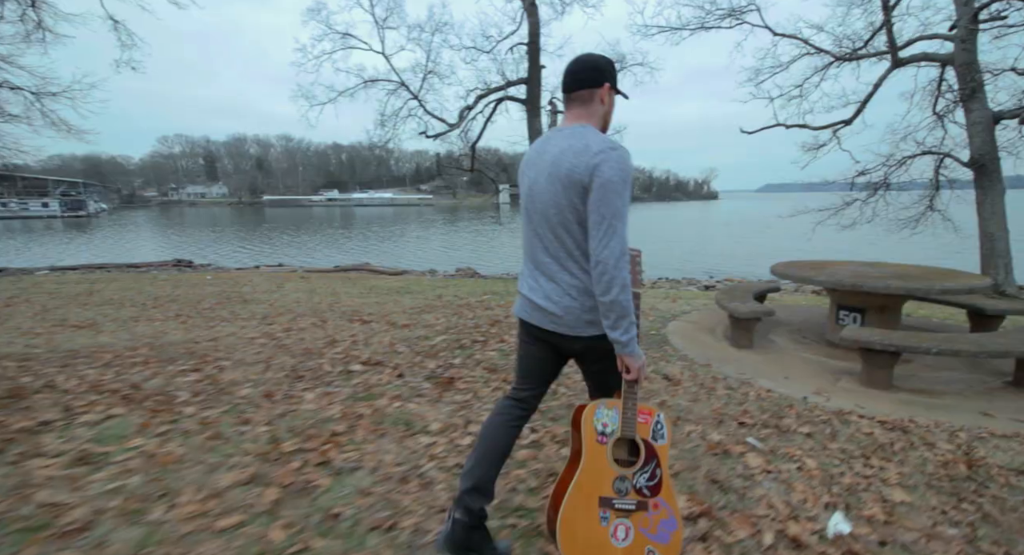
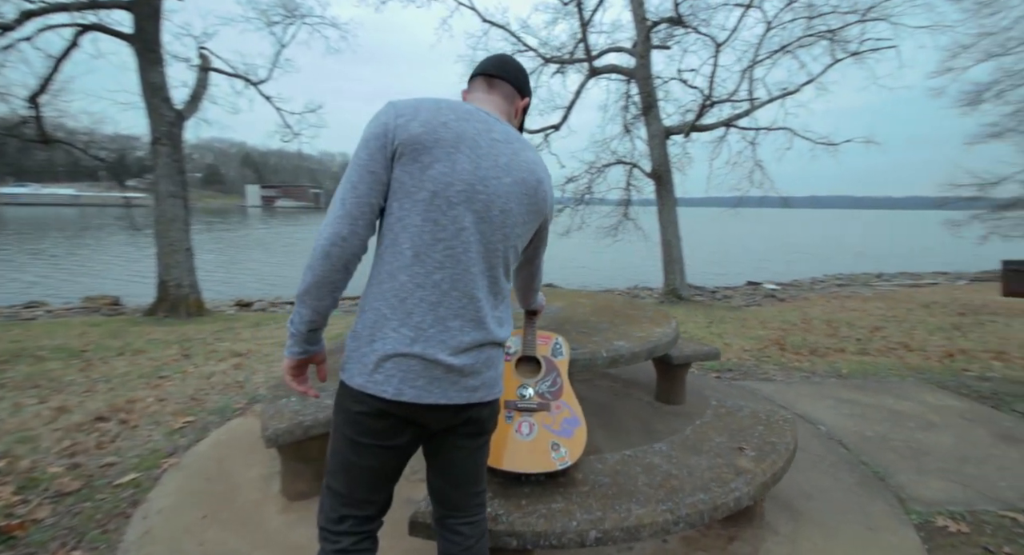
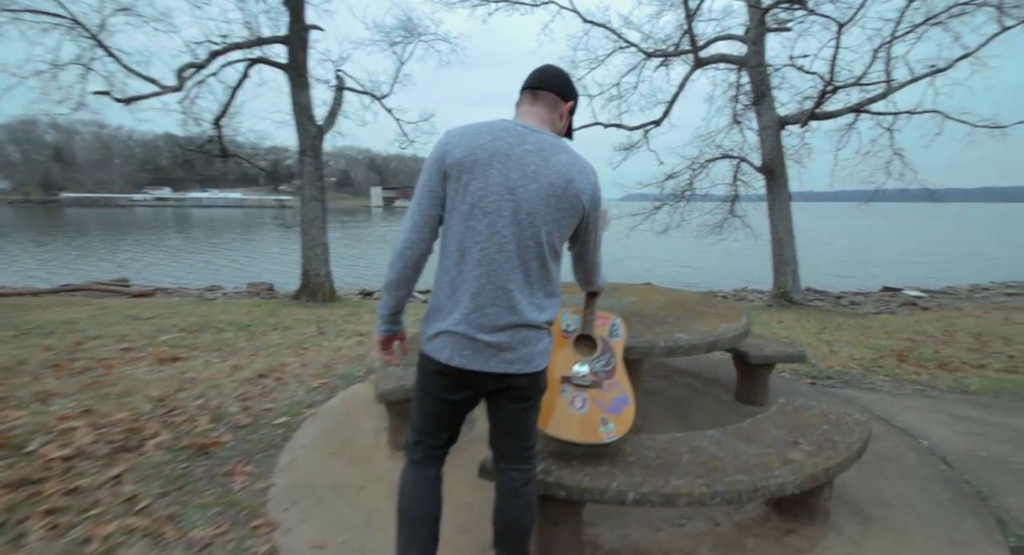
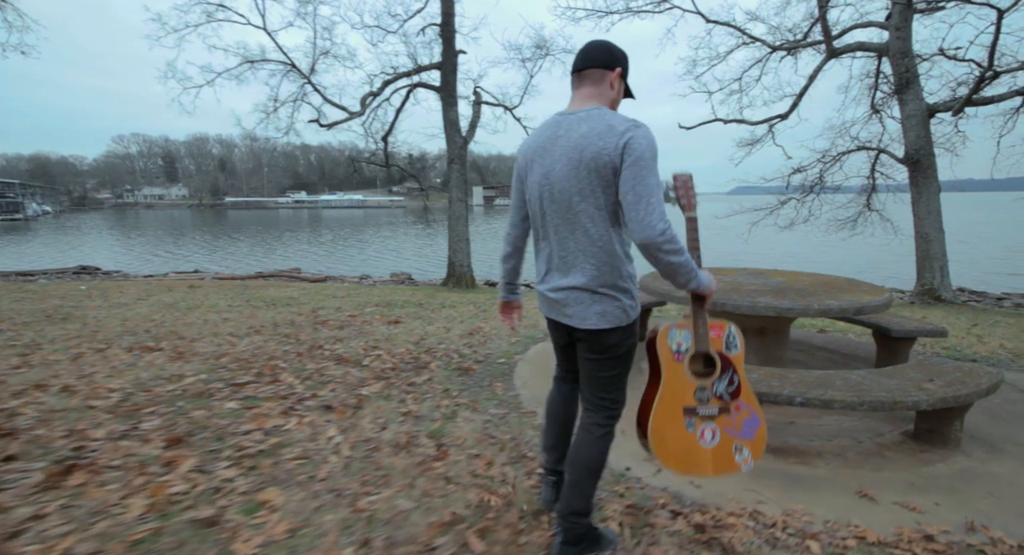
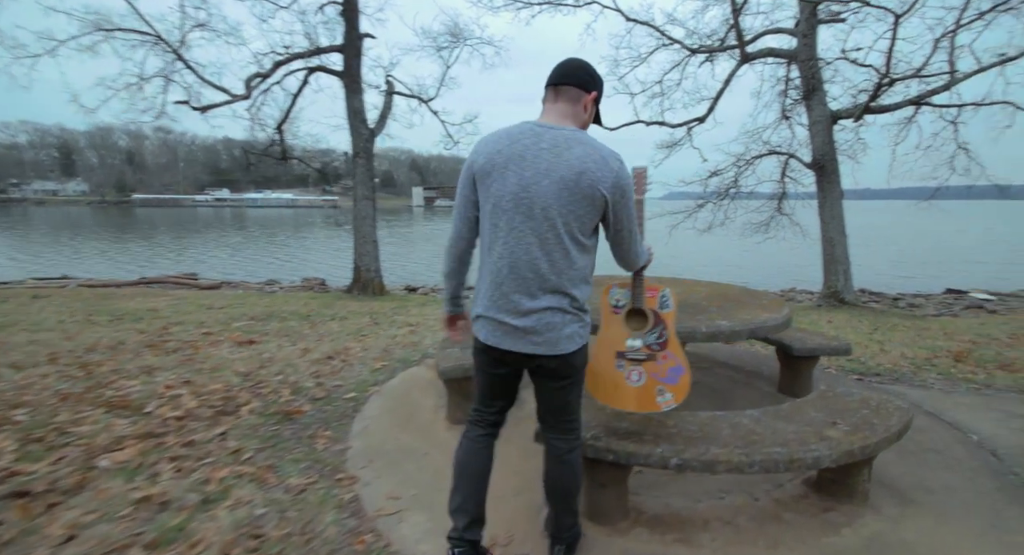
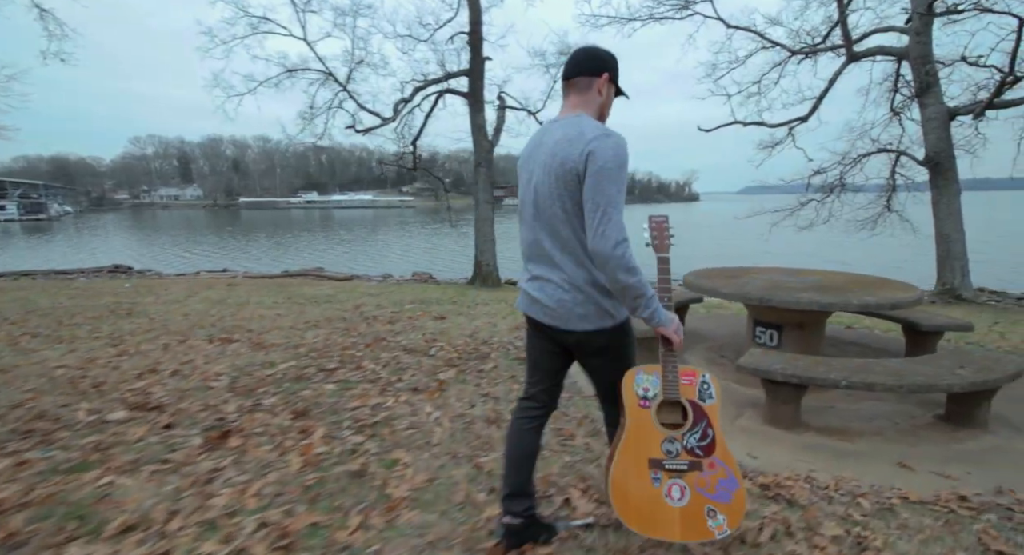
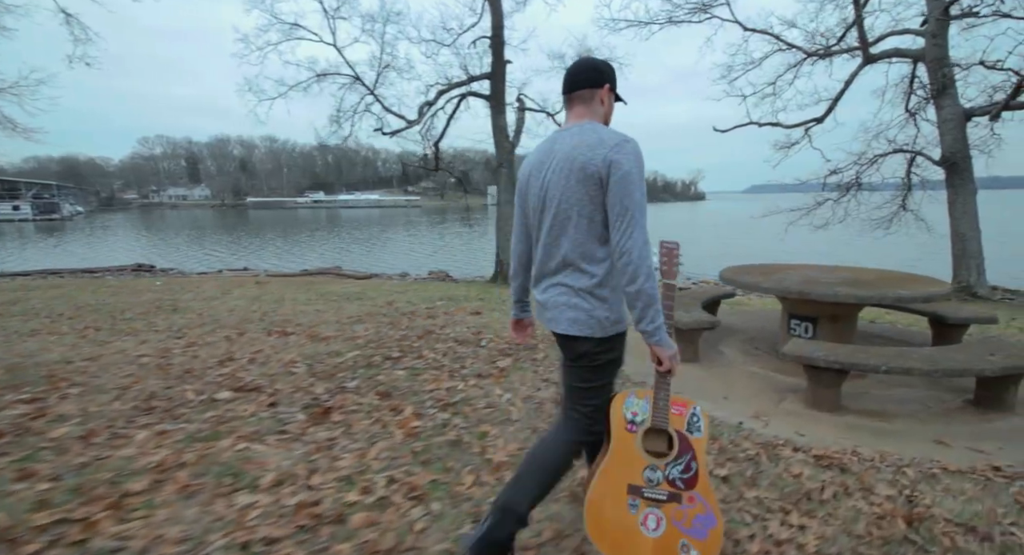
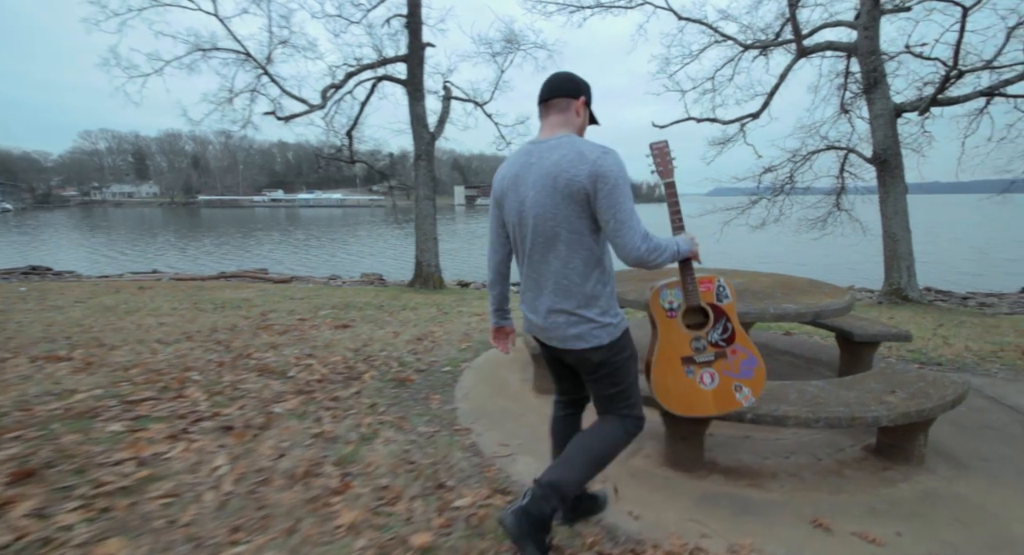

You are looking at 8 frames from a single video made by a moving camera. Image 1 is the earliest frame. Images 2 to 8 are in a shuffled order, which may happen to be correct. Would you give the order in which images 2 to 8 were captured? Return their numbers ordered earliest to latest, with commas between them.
7, 6, 4, 8, 5, 3, 2
